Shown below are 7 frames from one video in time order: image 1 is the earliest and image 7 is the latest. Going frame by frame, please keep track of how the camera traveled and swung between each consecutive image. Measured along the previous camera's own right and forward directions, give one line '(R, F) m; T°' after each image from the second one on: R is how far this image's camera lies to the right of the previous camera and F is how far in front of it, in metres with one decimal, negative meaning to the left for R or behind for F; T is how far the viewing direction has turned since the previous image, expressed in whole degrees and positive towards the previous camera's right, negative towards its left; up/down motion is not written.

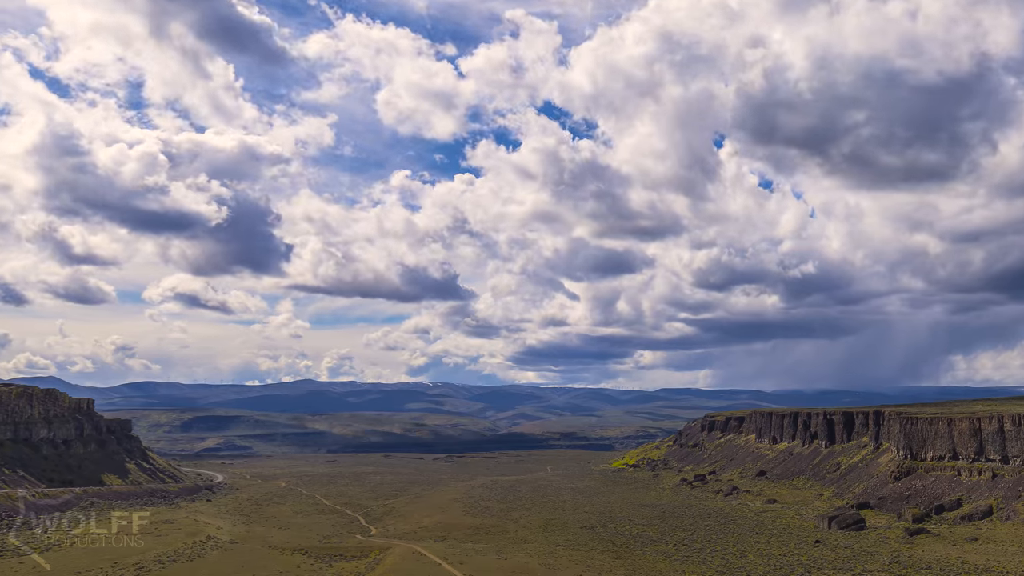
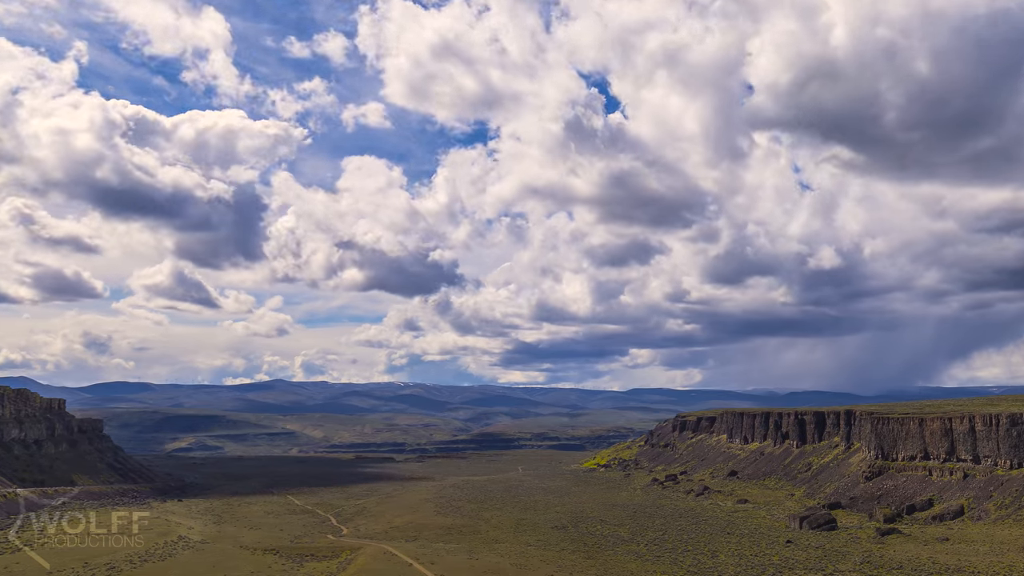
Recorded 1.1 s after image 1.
(+3.5, +0.2) m; 0°
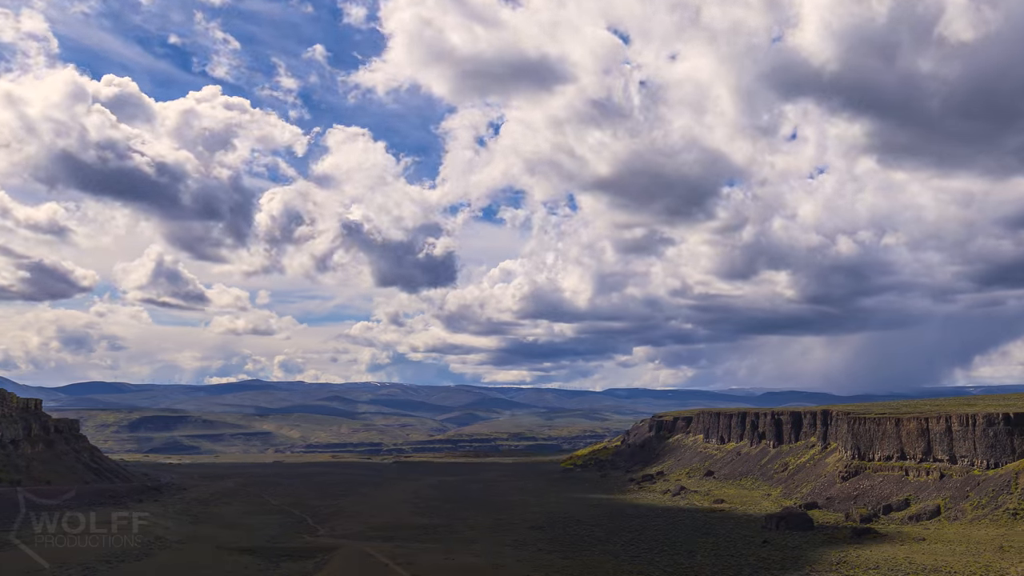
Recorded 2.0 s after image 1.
(+2.9, +0.1) m; 0°
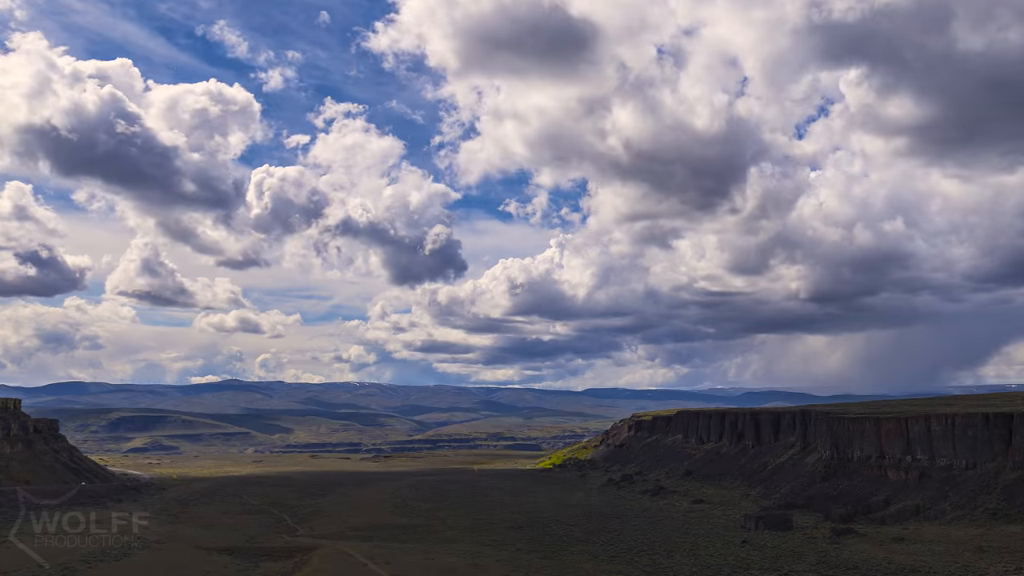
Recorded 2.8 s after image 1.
(+2.6, +0.2) m; 0°
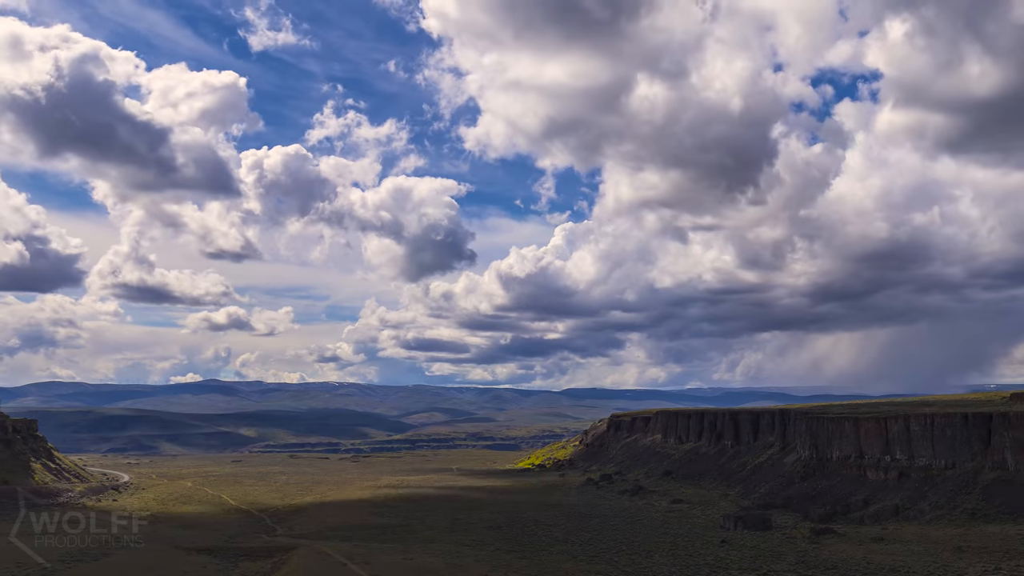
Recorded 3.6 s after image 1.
(+2.6, +0.1) m; 0°
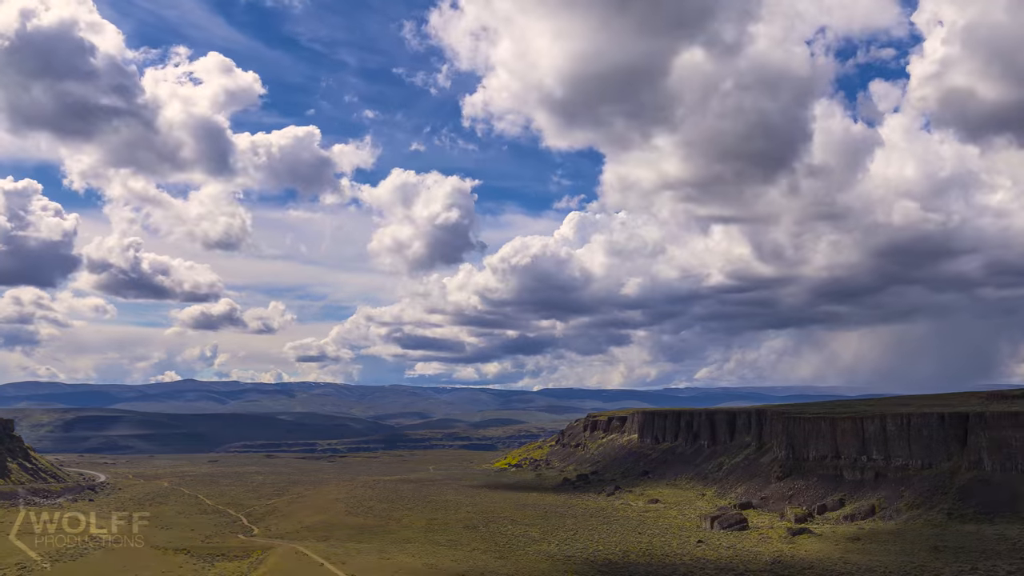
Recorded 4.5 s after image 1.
(+2.9, +0.1) m; 0°
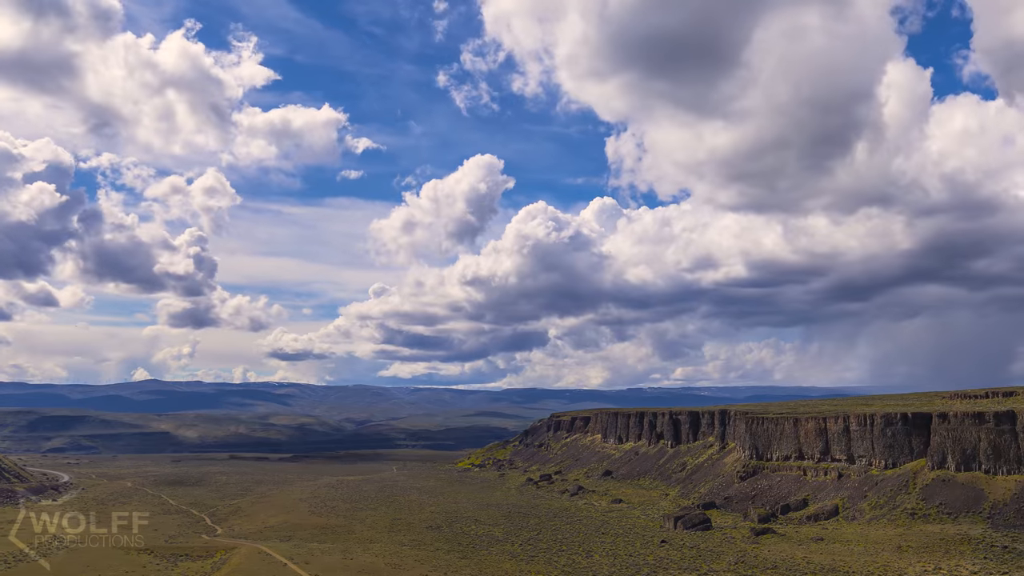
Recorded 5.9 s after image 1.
(+4.6, +0.3) m; 0°
